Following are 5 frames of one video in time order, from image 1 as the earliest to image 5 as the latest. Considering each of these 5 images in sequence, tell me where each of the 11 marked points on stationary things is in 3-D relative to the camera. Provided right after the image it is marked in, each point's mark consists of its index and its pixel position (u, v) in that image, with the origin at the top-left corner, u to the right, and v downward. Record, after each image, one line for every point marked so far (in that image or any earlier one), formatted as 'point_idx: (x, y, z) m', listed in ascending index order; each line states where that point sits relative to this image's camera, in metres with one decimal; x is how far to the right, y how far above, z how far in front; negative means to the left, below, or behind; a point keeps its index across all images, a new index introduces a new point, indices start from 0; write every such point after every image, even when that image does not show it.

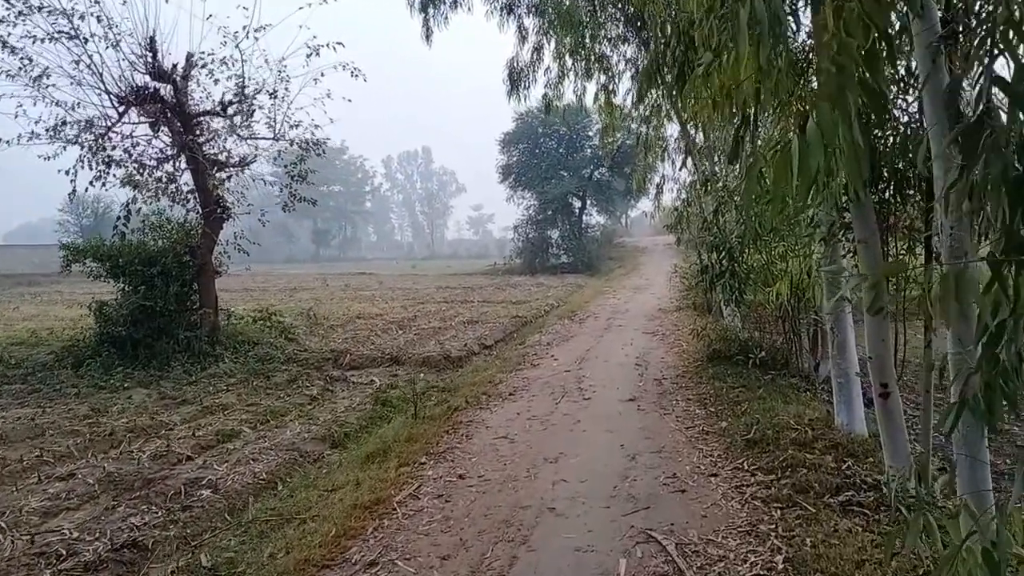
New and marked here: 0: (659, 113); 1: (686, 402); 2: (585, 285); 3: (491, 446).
0: (+1.5, +1.7, +7.9) m
1: (+1.0, -0.6, +4.5) m
2: (+1.5, +0.1, +16.3) m
3: (-0.1, -0.8, +3.8) m
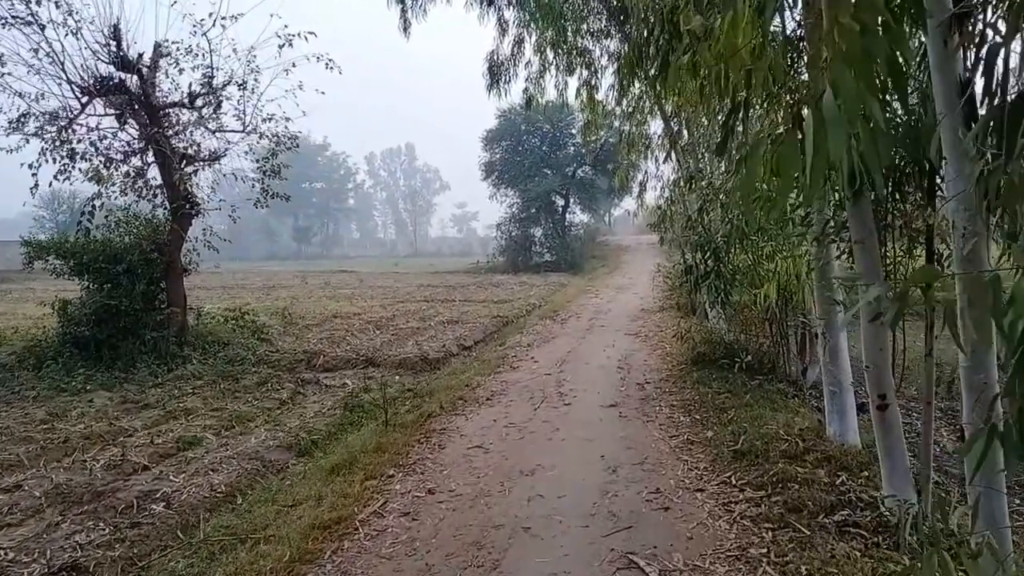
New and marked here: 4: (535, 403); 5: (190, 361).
0: (+1.3, +1.7, +7.7) m
1: (+0.8, -0.6, +4.3) m
2: (+1.1, +0.1, +16.1) m
3: (-0.2, -0.8, +3.6) m
4: (+0.1, -0.7, +4.7) m
5: (-2.9, -0.7, +7.1) m
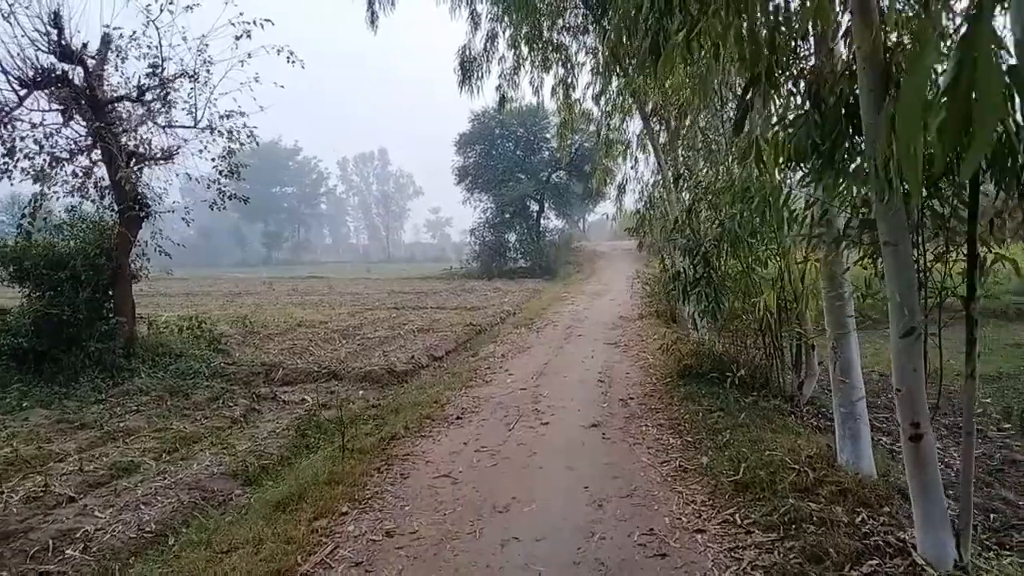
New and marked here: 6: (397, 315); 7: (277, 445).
0: (+1.0, +1.6, +7.3) m
1: (+0.7, -0.7, +3.9) m
2: (+0.6, 0.0, +15.7) m
3: (-0.3, -0.8, +3.2) m
4: (0.0, -0.7, +4.2) m
5: (-3.1, -0.7, +6.6) m
6: (-1.7, -0.4, +11.6) m
7: (-1.3, -0.9, +4.4) m
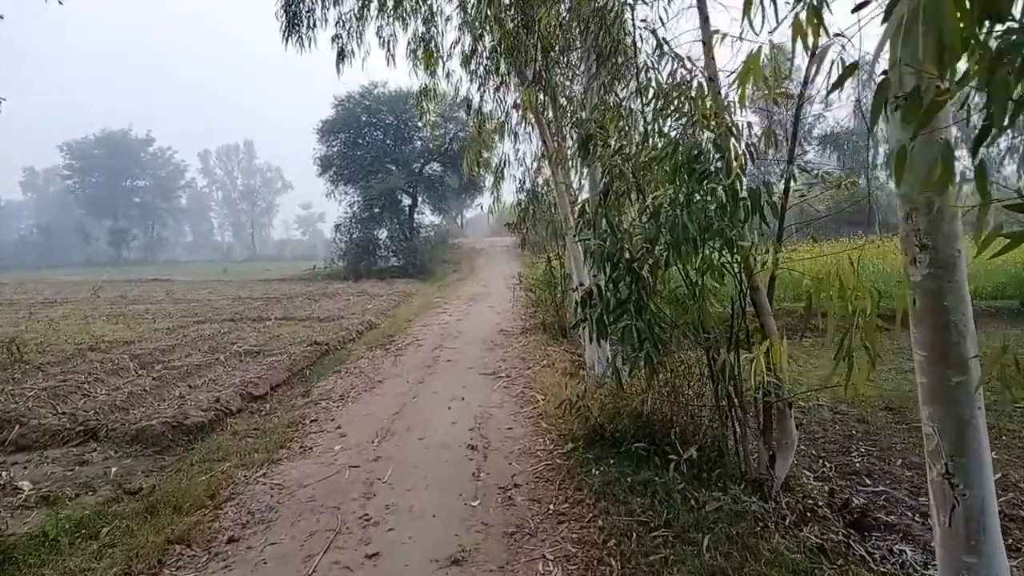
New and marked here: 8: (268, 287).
0: (-0.1, +1.5, +5.7) m
1: (+0.1, -0.8, +2.3) m
2: (-1.7, -0.1, +13.9) m
3: (-0.8, -0.9, +1.4) m
4: (-0.6, -0.8, +2.5) m
5: (-4.0, -0.9, +4.4) m
6: (-3.4, -0.5, +9.5) m
7: (-1.9, -1.0, +2.5) m
8: (-5.5, 0.0, +17.8) m
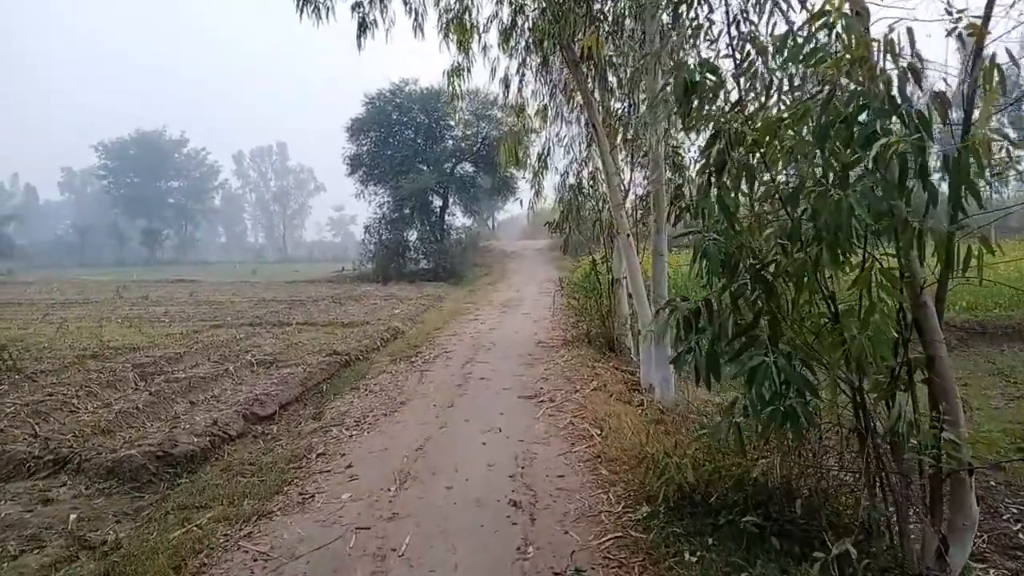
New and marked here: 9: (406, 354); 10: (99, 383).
0: (+0.2, +1.5, +4.9) m
1: (+0.3, -0.8, +1.5) m
2: (-1.2, -0.2, +13.2) m
3: (-0.7, -0.9, +0.6) m
4: (-0.5, -0.9, +1.7) m
5: (-3.8, -0.9, +3.7) m
6: (-3.0, -0.5, +8.9) m
7: (-1.8, -1.0, +1.8) m
8: (-4.8, 0.0, +17.2) m
9: (-0.9, -0.6, +6.9) m
10: (-3.1, -0.7, +6.0) m
